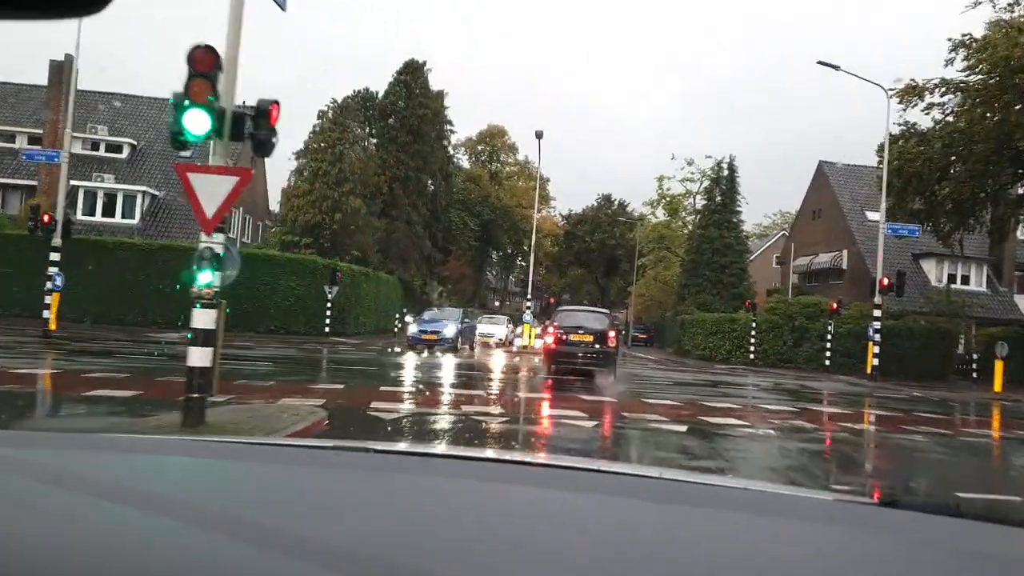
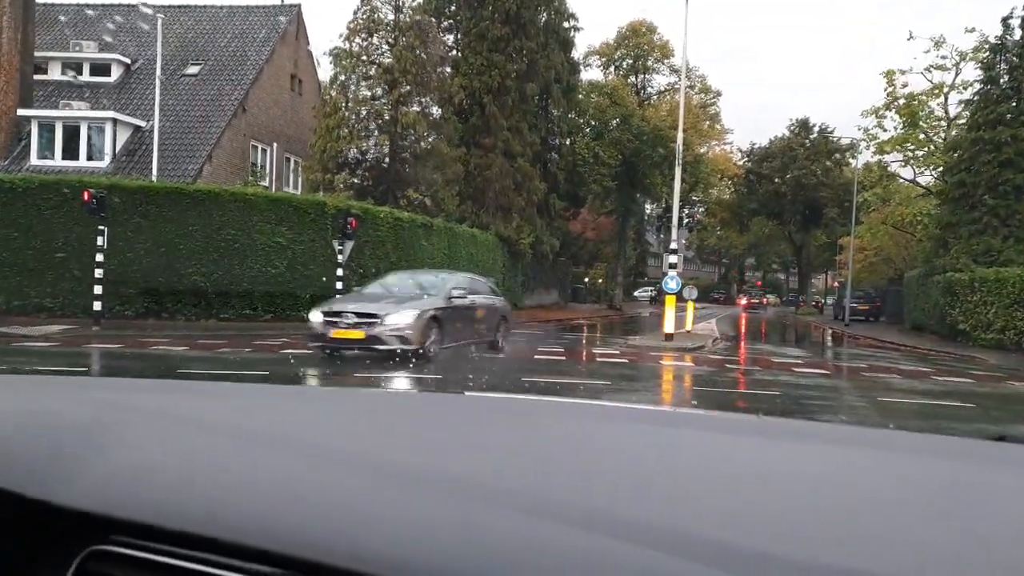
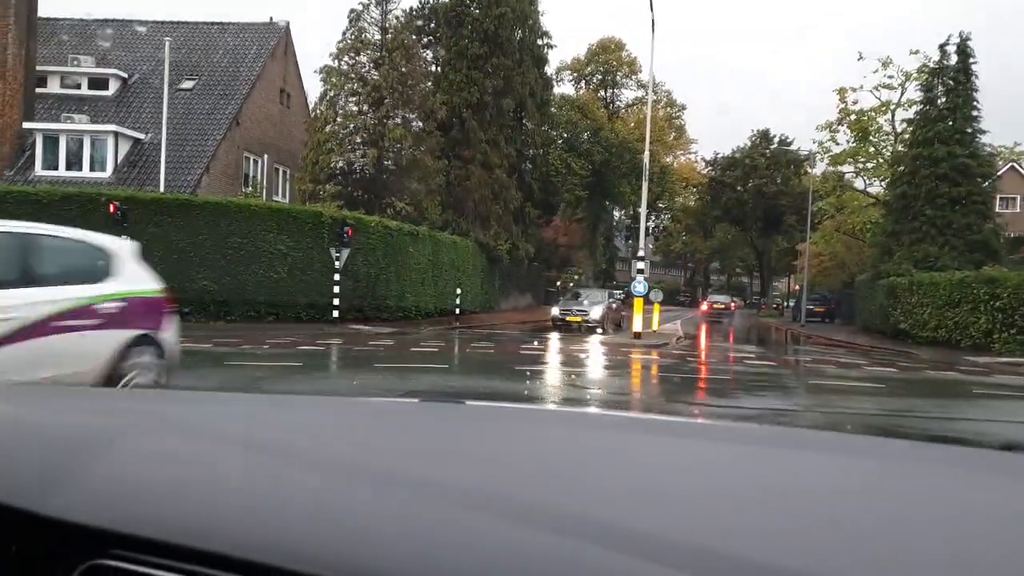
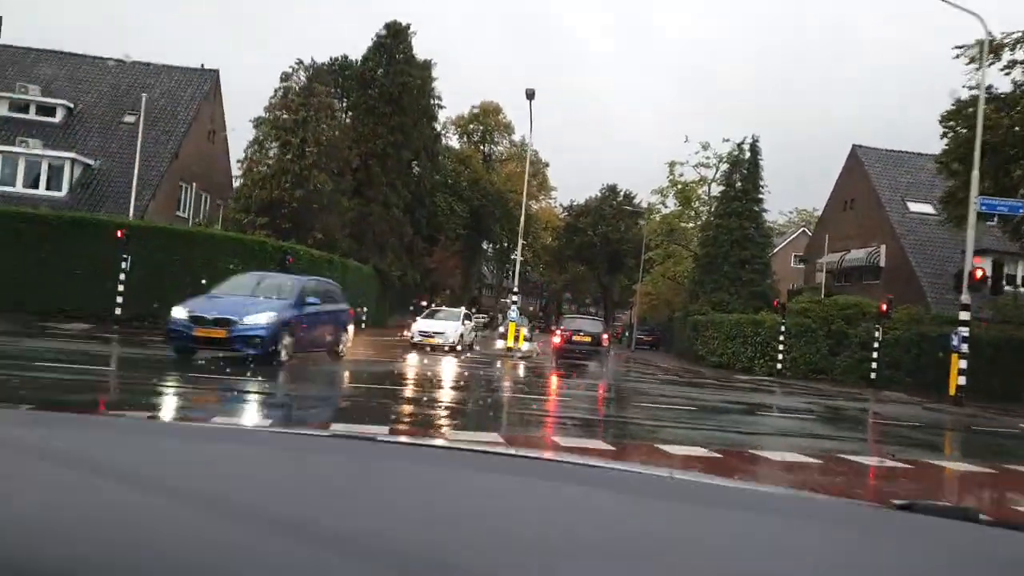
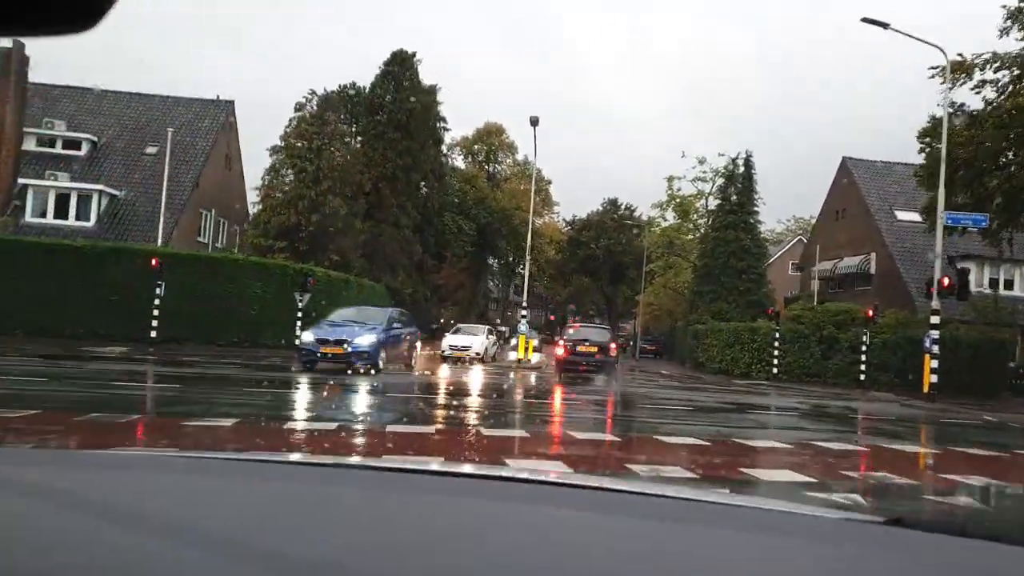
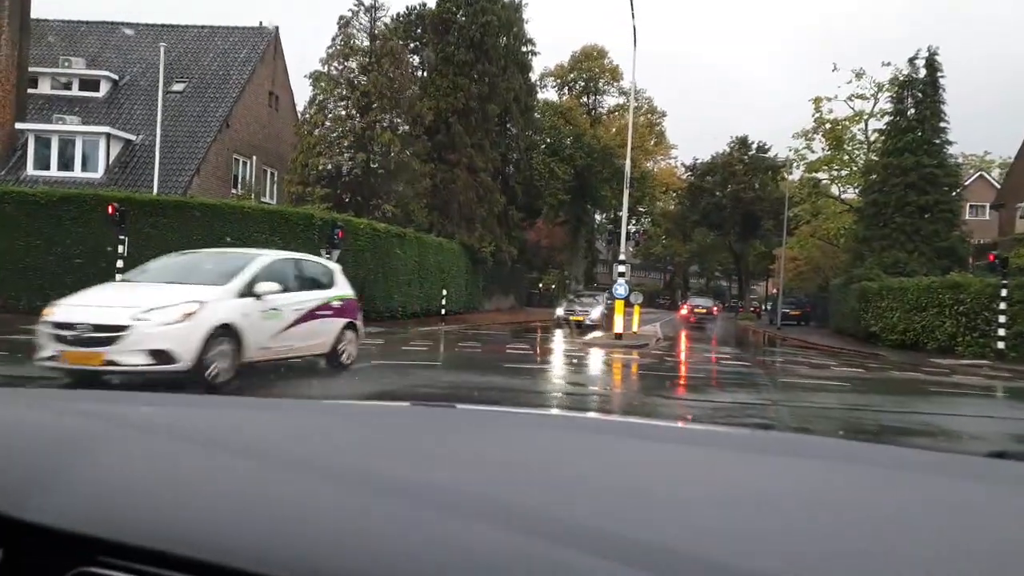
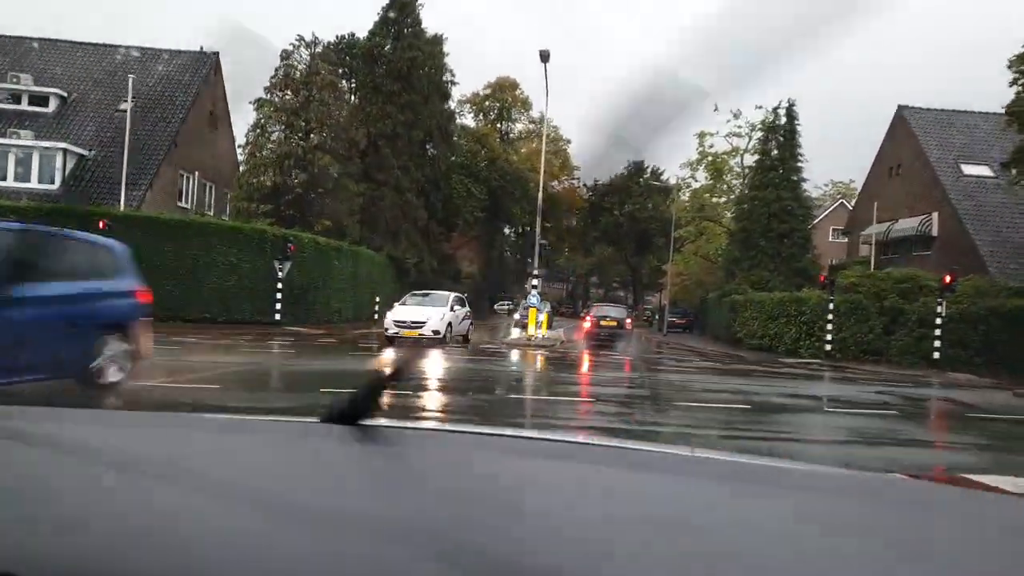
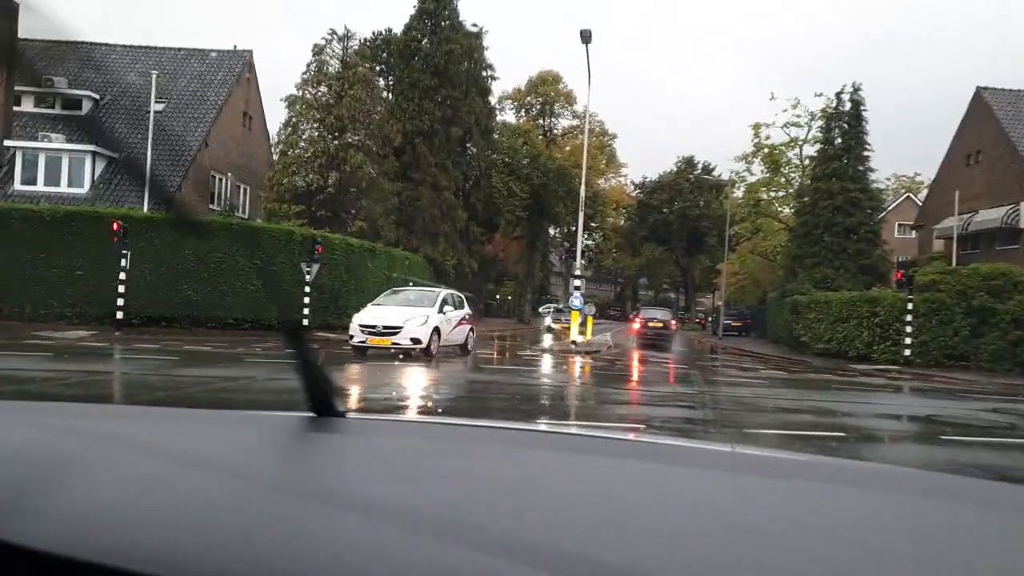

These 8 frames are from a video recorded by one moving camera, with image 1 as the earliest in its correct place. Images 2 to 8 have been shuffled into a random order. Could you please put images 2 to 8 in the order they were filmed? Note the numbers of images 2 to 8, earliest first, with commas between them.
5, 4, 7, 8, 6, 3, 2
